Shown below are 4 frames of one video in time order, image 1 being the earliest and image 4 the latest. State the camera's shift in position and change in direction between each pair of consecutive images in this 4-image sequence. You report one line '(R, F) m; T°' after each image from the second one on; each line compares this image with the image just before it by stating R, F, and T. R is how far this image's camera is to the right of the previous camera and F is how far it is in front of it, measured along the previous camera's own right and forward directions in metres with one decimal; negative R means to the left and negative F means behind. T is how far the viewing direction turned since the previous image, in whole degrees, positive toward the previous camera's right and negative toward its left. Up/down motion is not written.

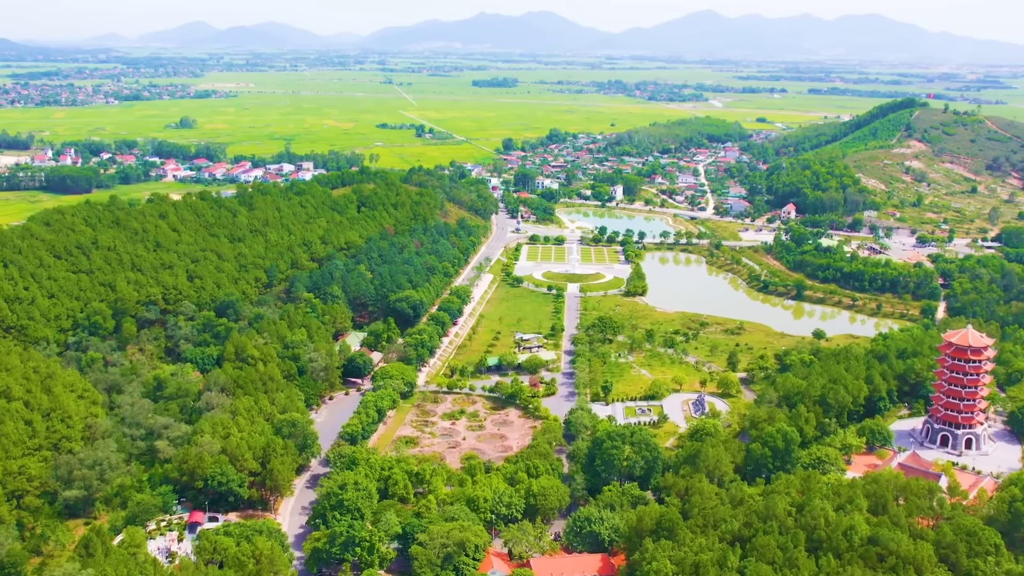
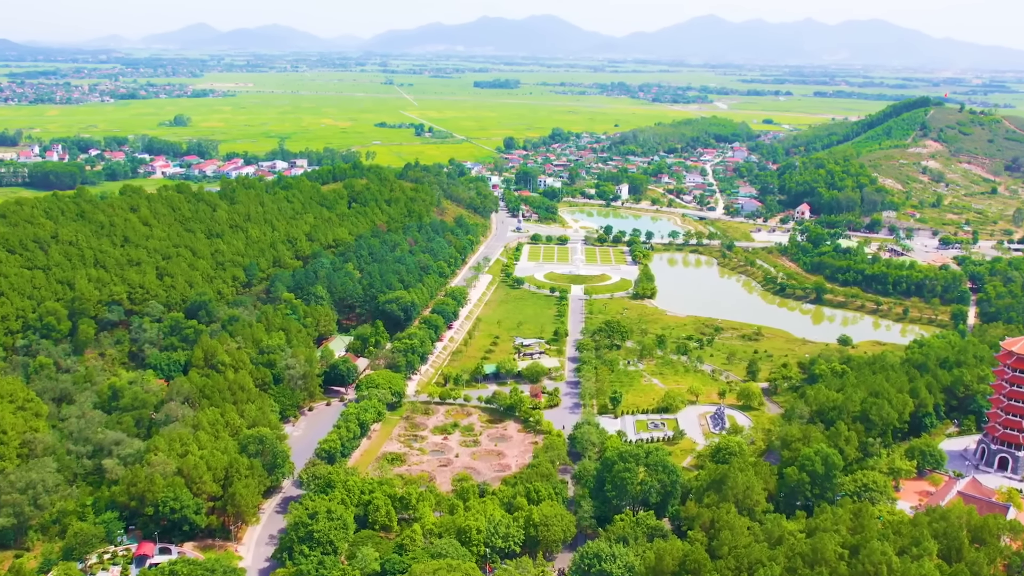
(+0.1, +3.8) m; 0°
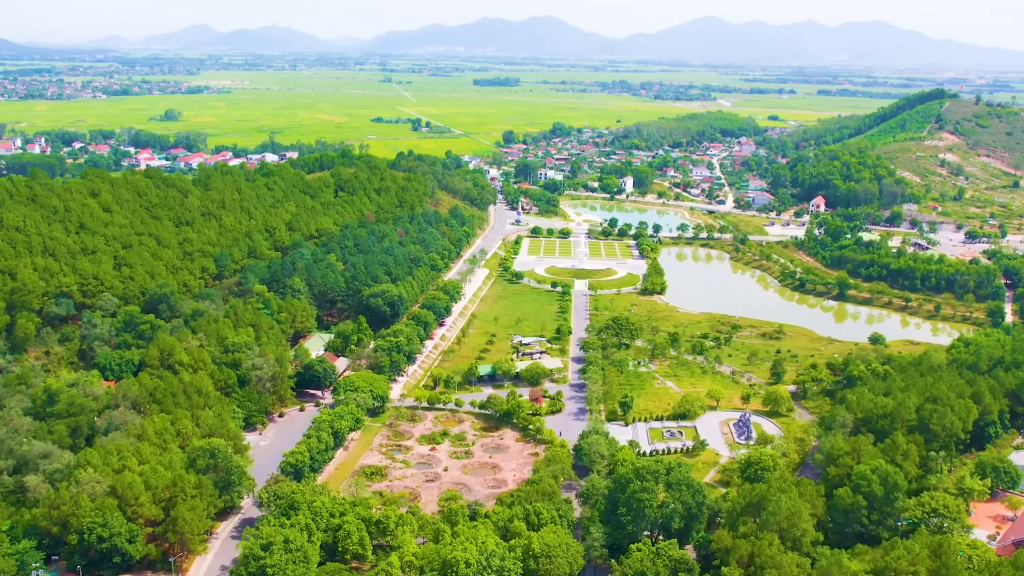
(+0.1, +4.1) m; 0°
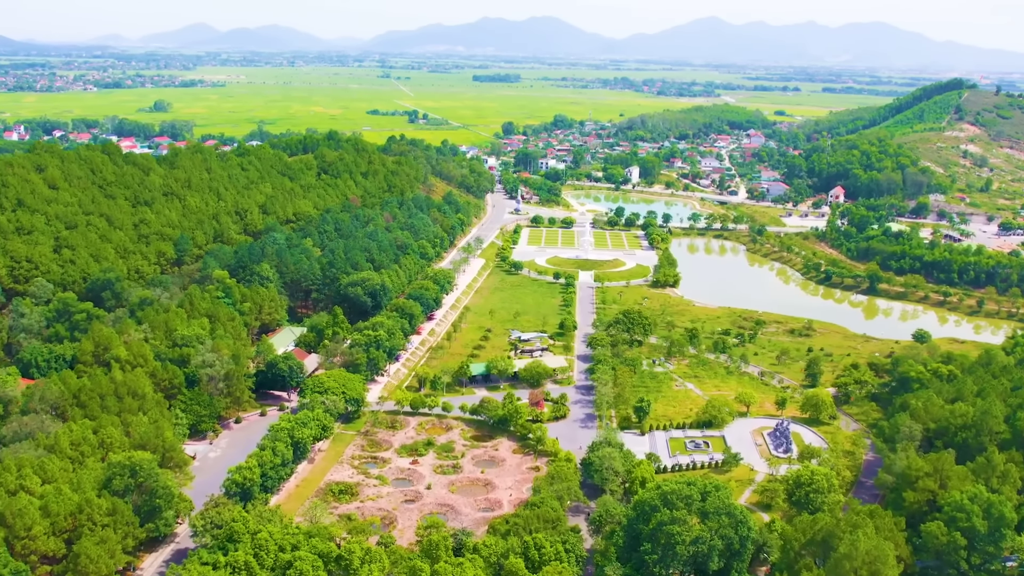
(+0.1, +4.6) m; 0°
